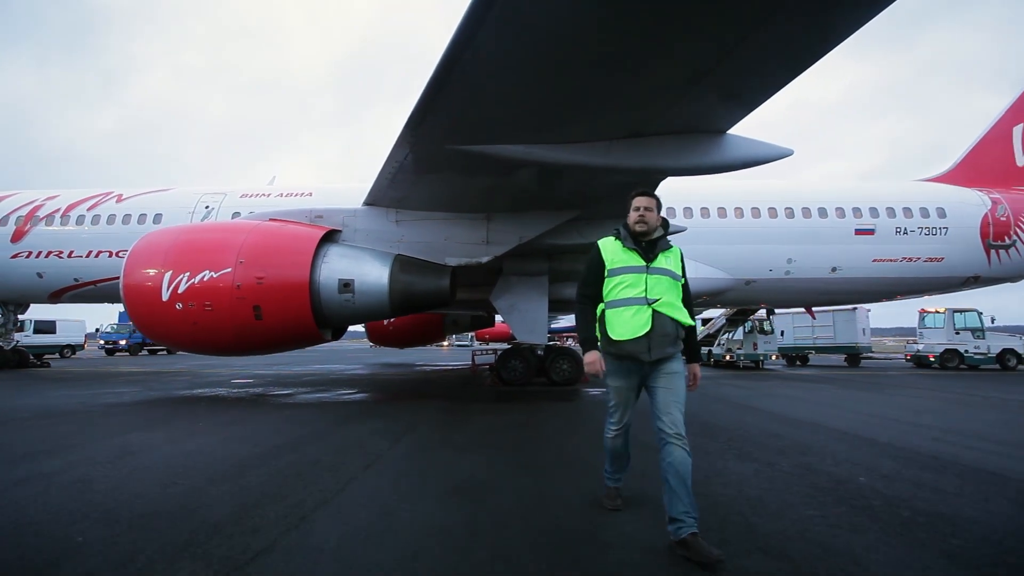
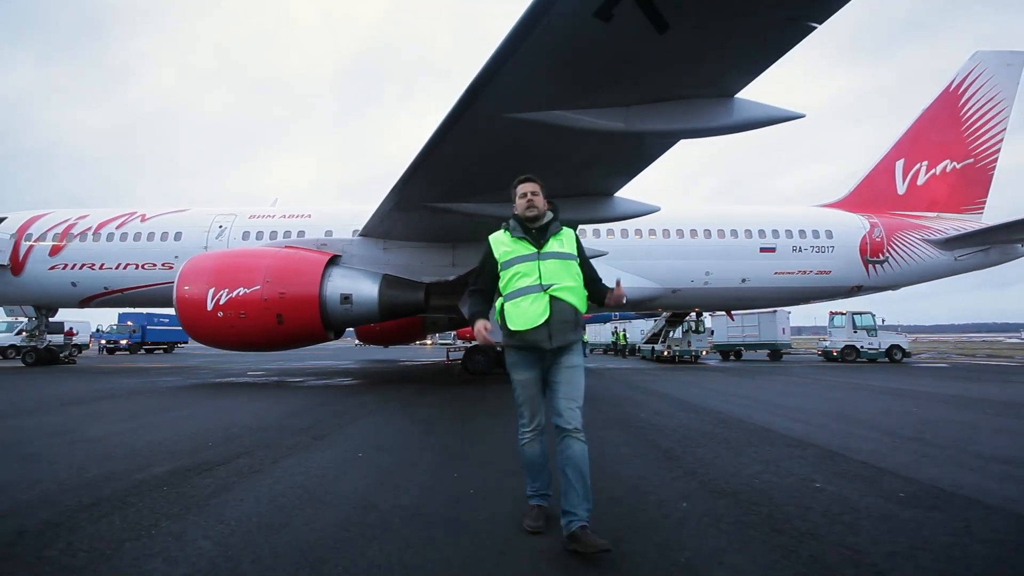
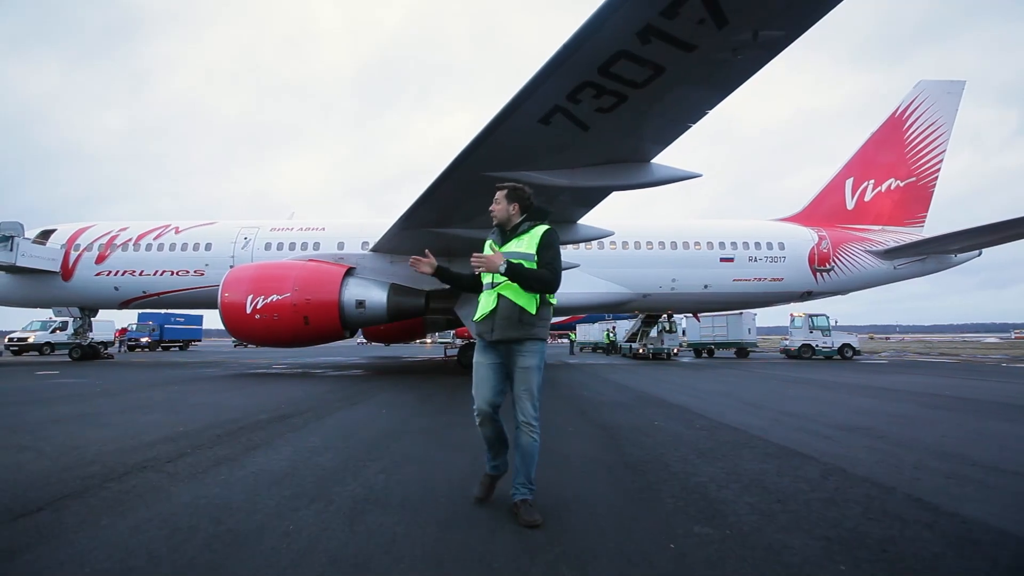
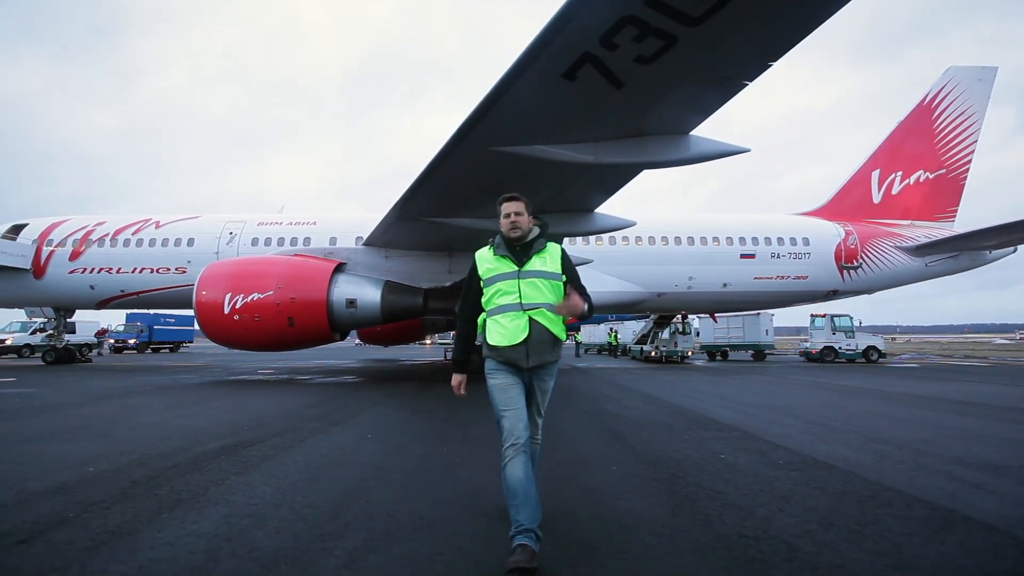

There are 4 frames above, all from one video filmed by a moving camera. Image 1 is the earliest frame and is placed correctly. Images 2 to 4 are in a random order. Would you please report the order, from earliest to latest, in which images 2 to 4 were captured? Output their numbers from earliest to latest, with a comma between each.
2, 4, 3
